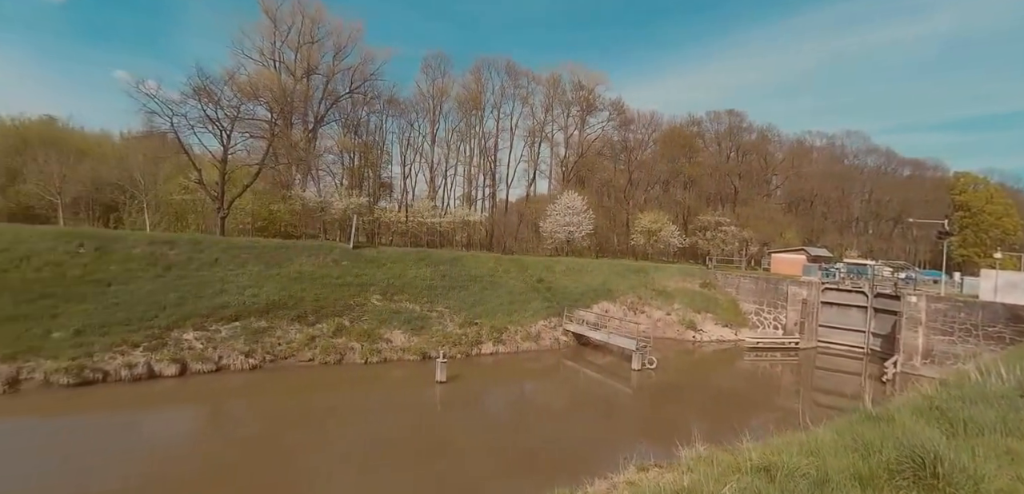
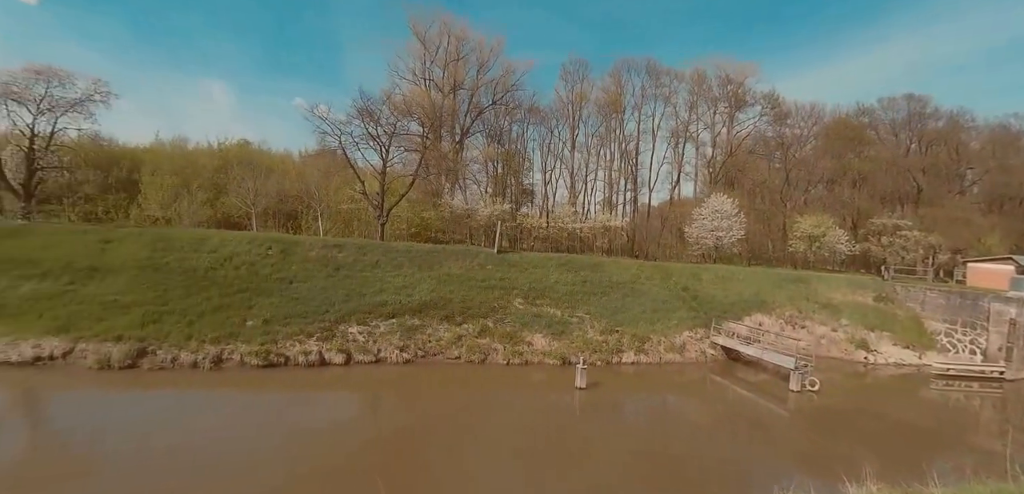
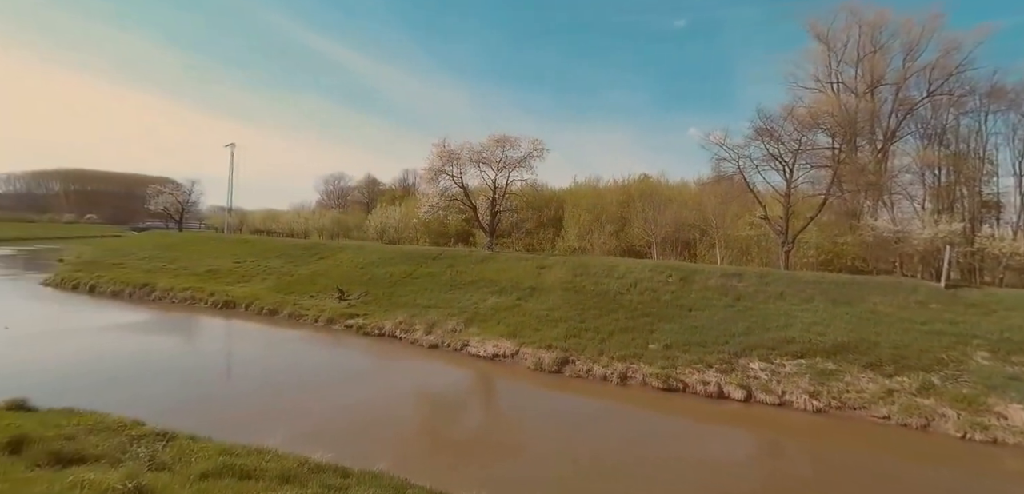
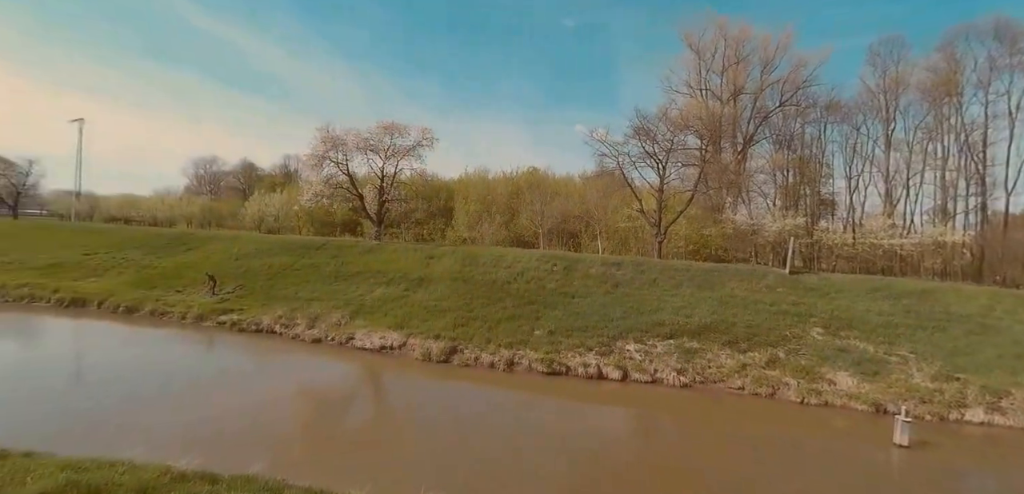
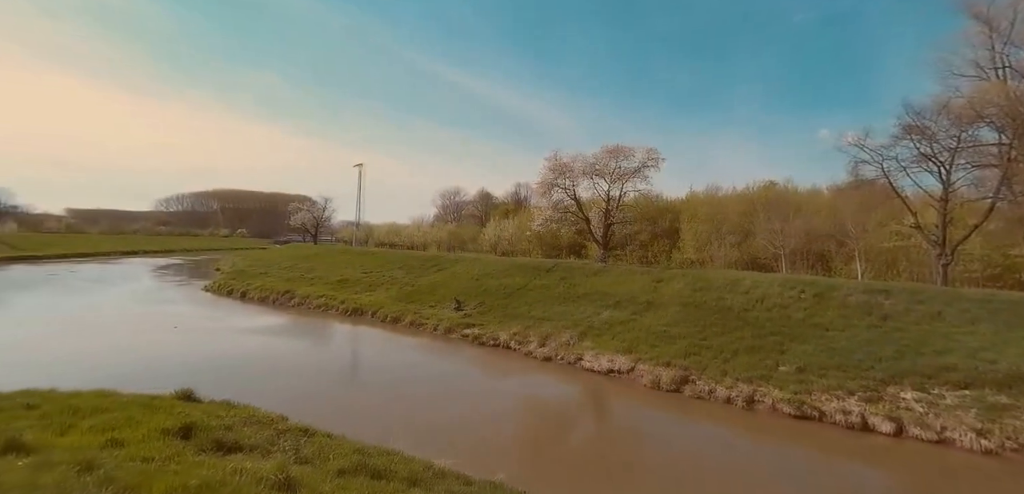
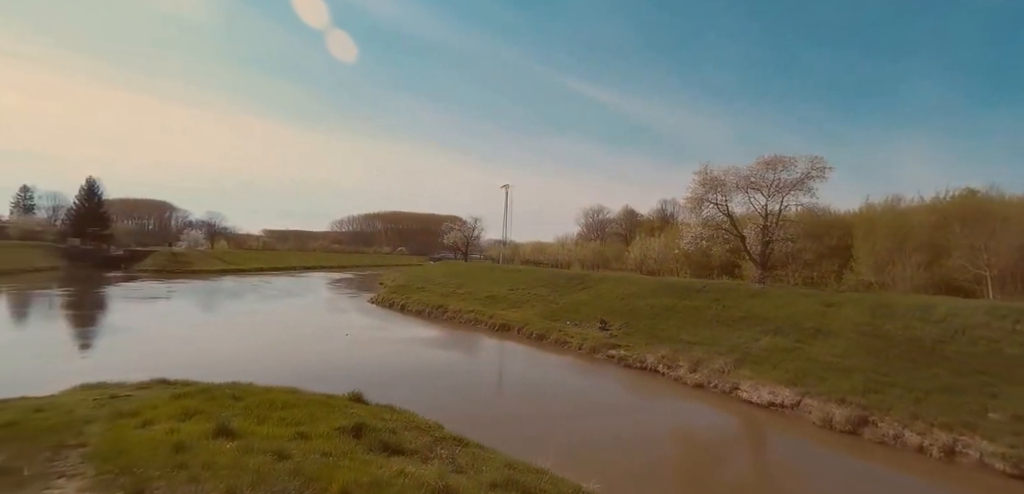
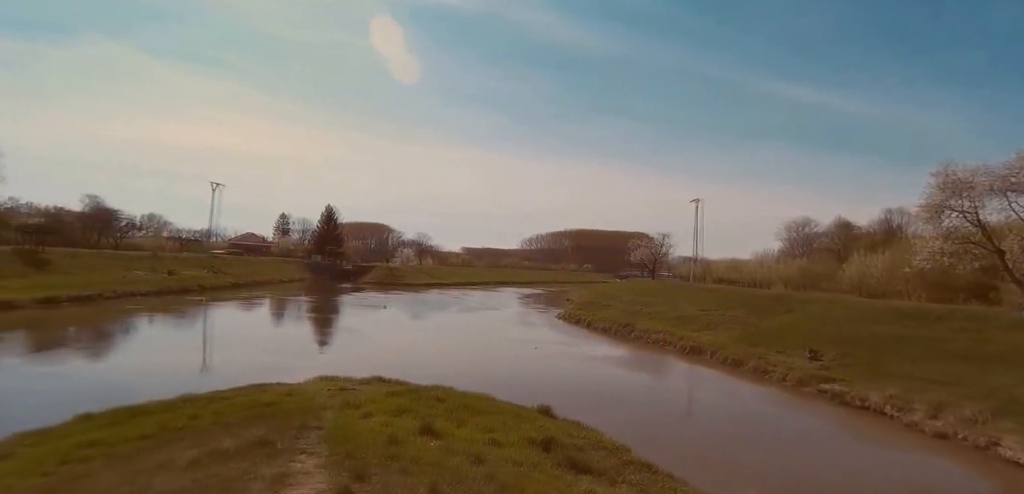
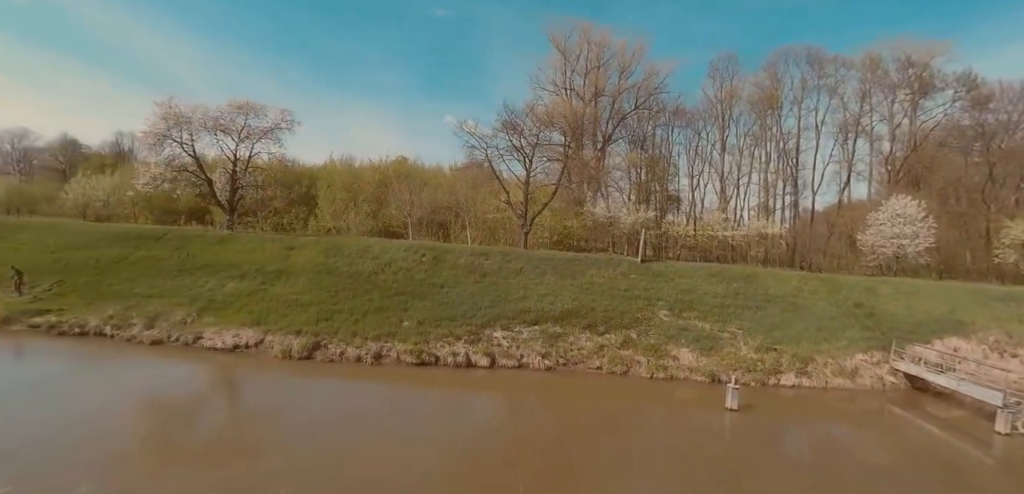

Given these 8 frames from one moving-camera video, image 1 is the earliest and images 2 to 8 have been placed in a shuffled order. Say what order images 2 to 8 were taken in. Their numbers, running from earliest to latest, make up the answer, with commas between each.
2, 8, 4, 3, 5, 6, 7
